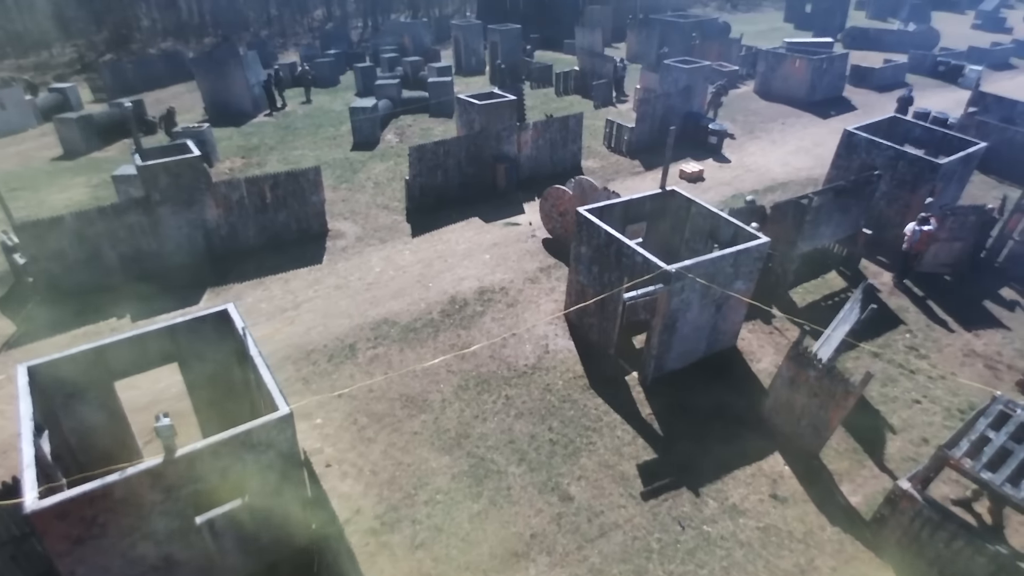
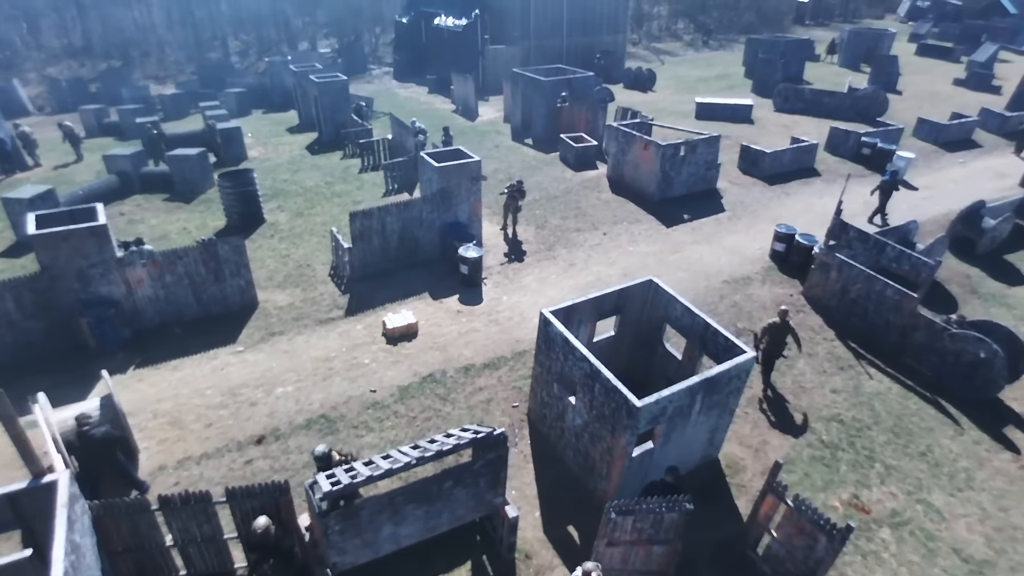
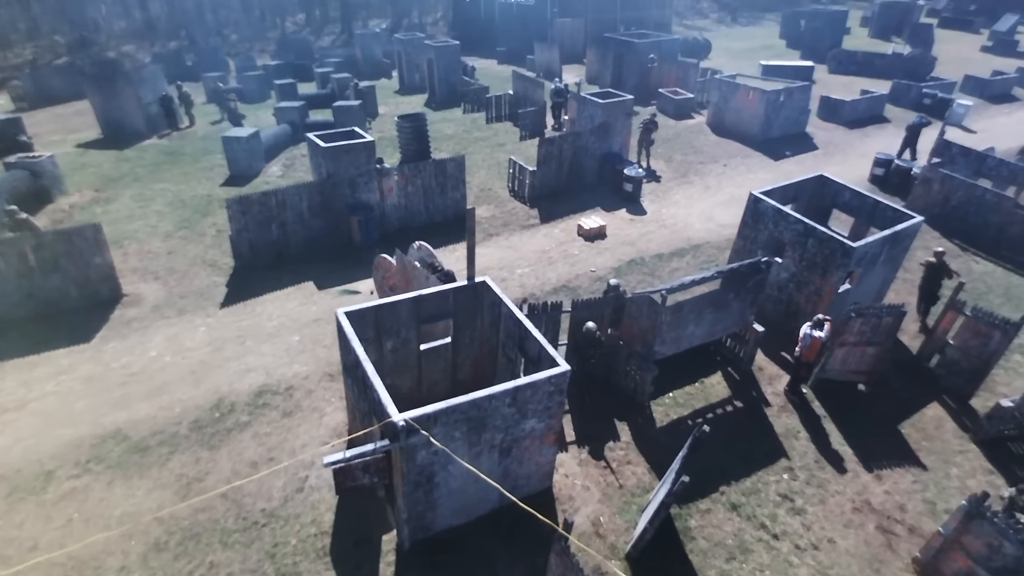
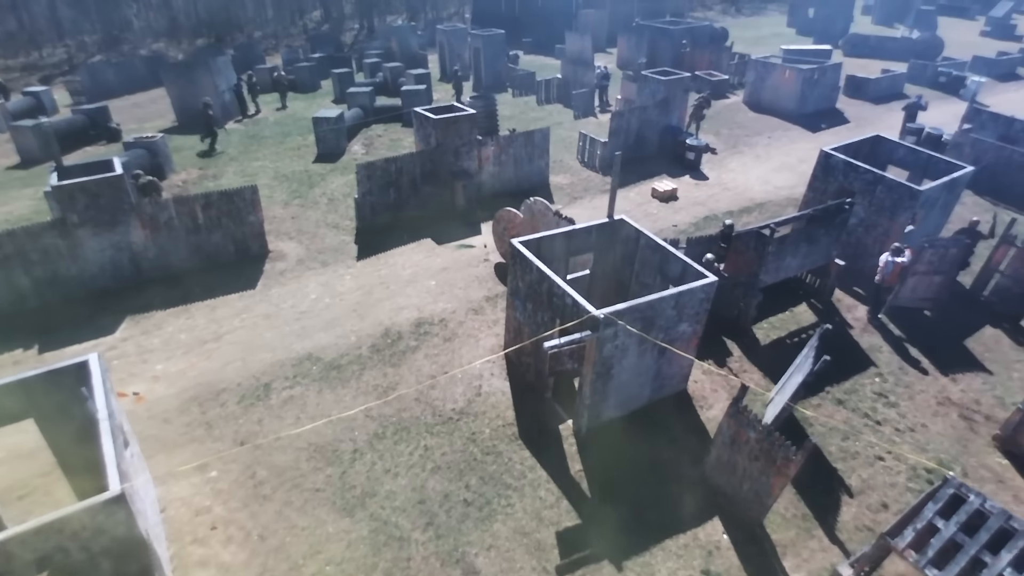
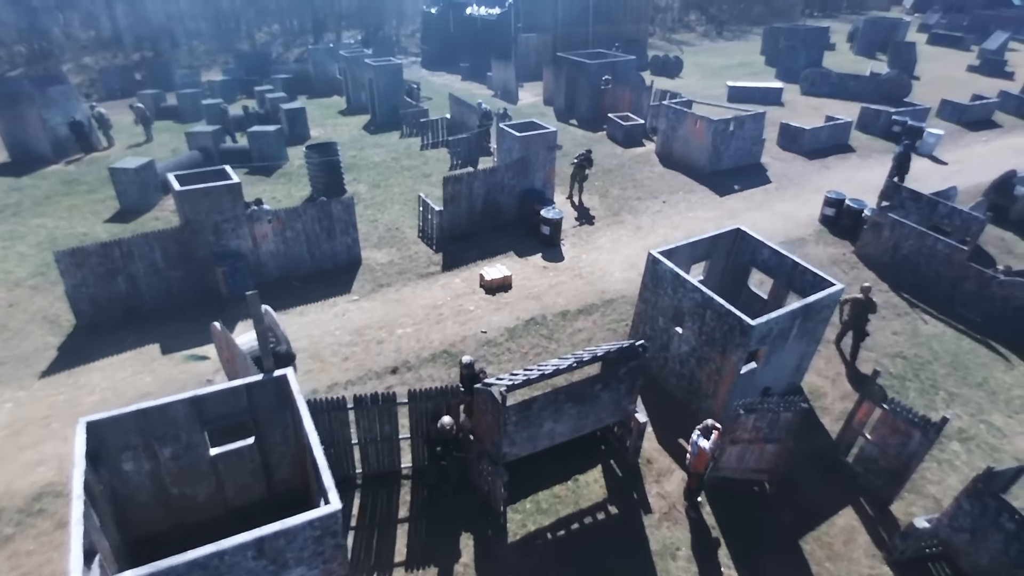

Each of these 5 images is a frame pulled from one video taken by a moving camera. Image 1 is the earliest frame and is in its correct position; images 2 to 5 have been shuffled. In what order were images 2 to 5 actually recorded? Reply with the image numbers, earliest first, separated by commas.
4, 3, 5, 2
